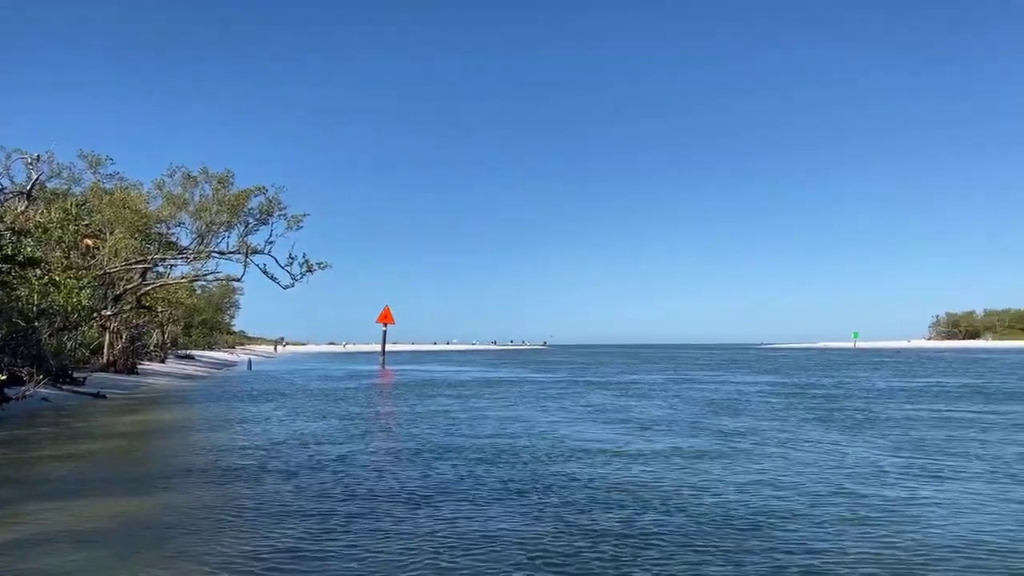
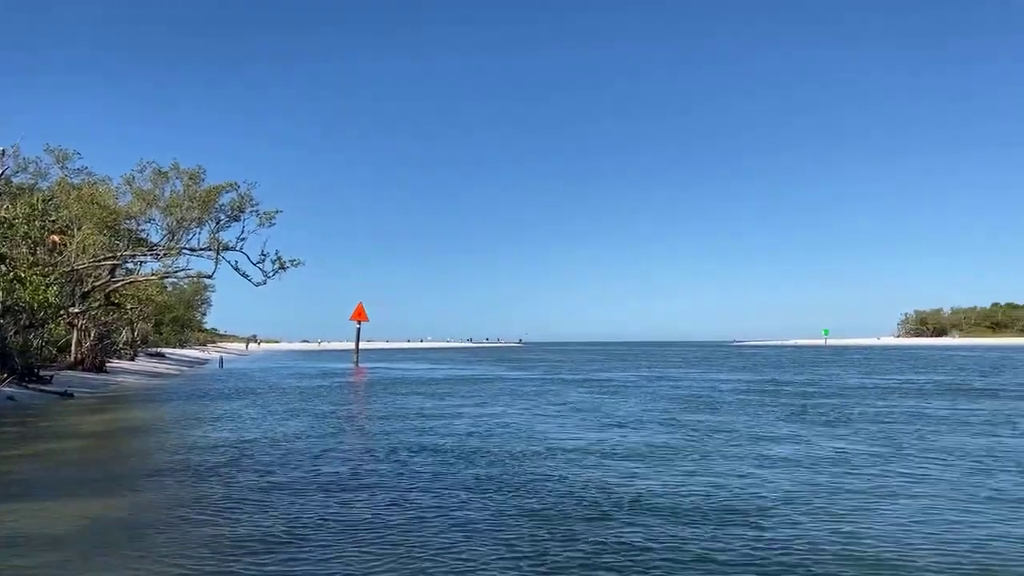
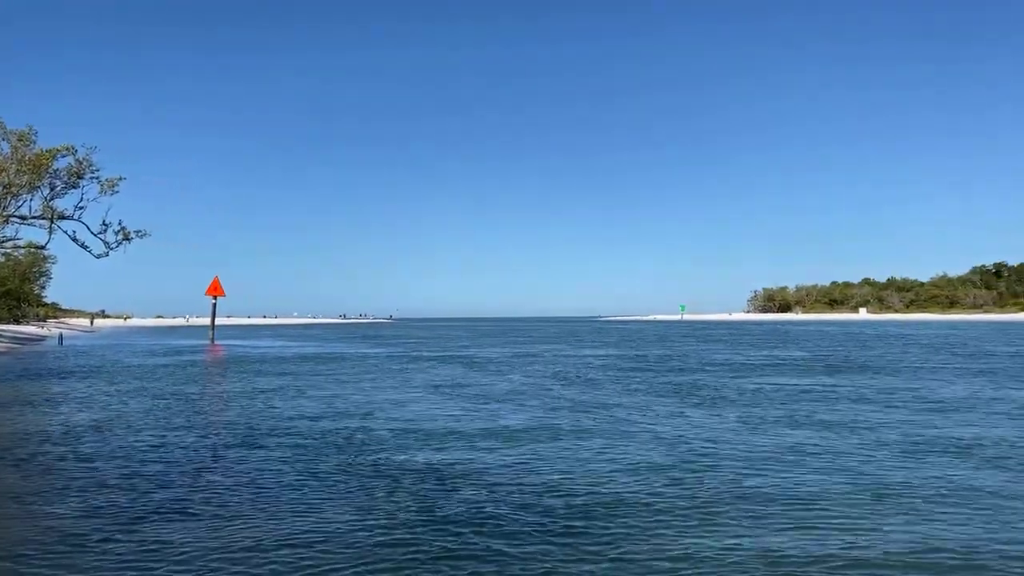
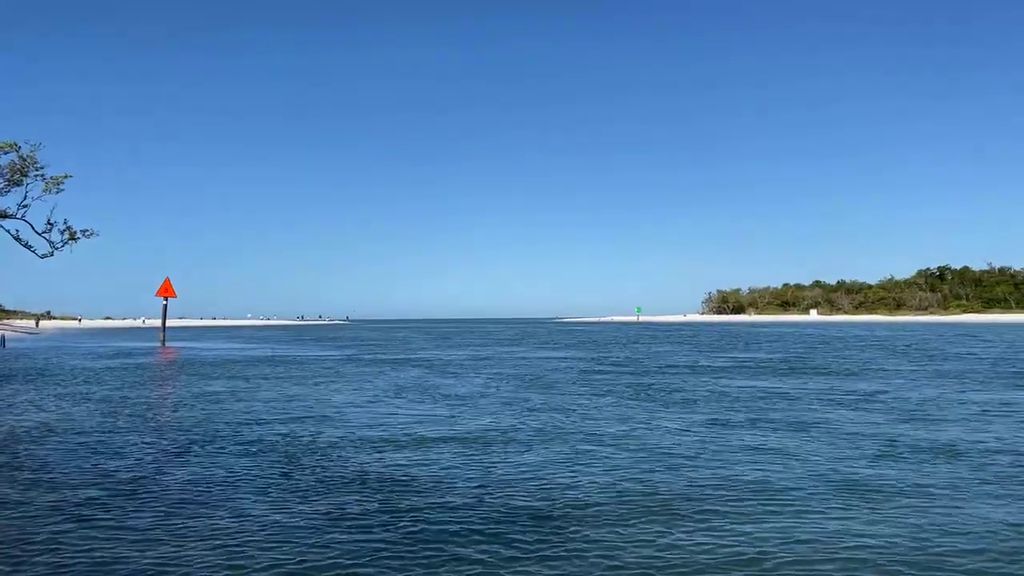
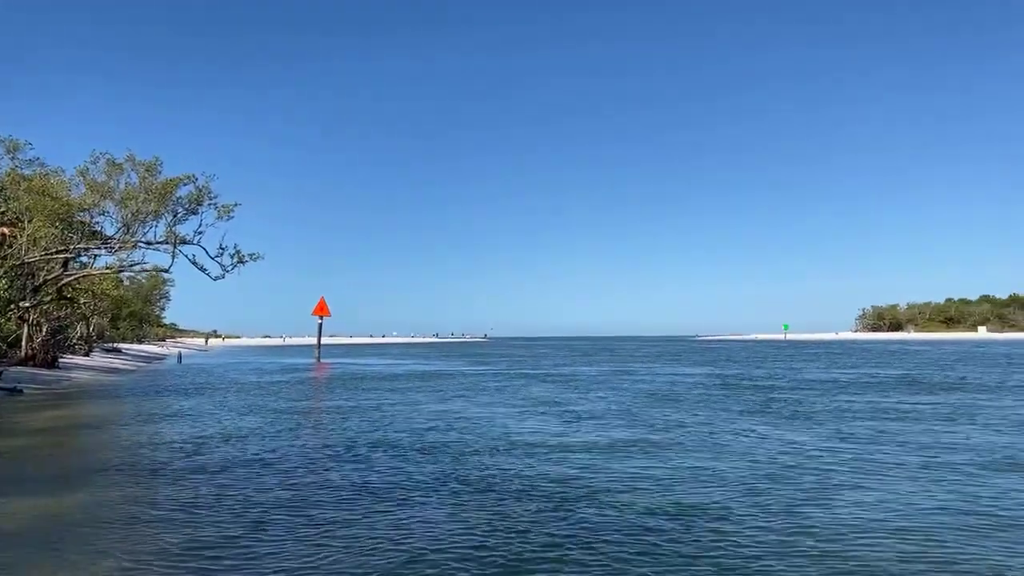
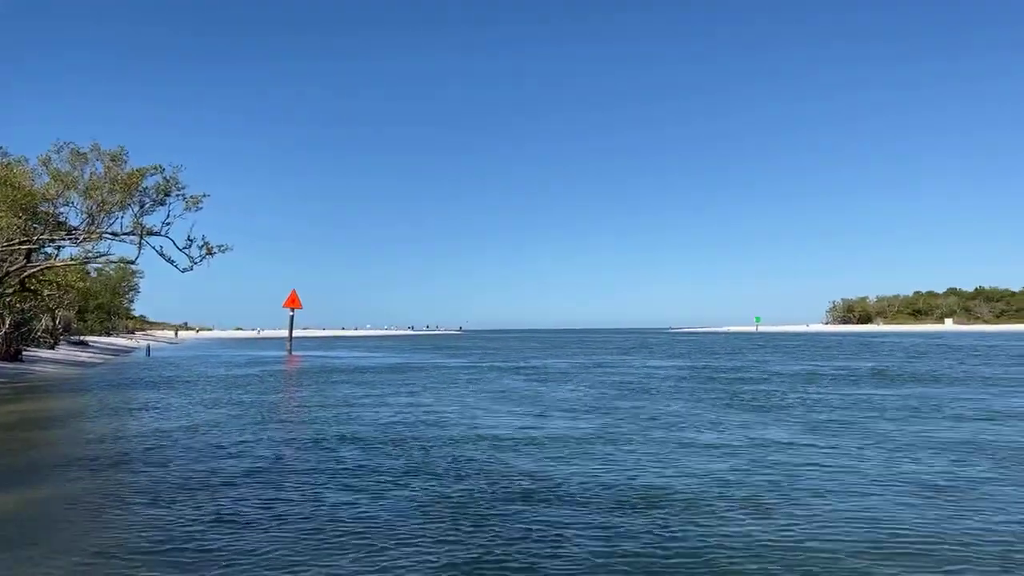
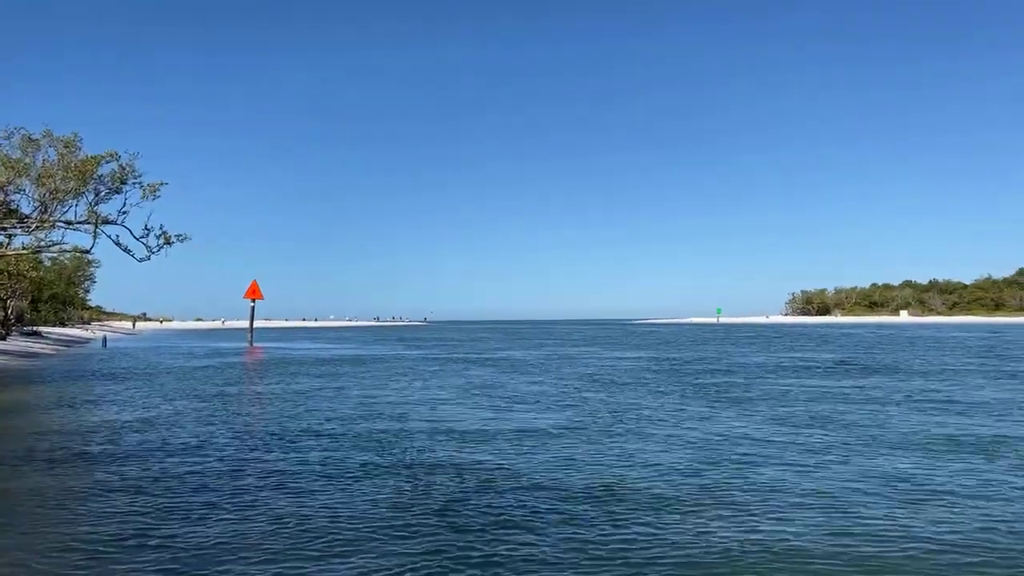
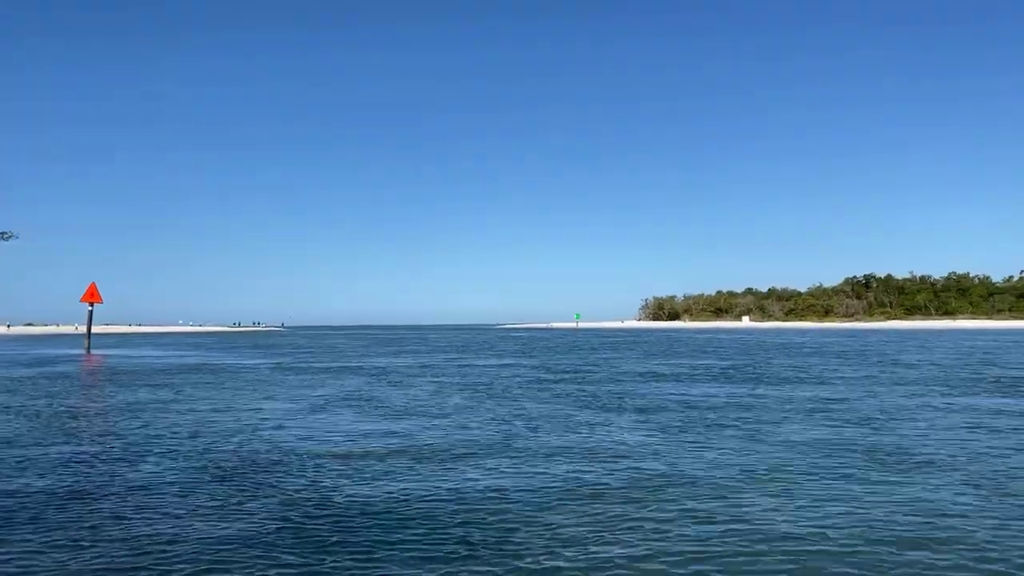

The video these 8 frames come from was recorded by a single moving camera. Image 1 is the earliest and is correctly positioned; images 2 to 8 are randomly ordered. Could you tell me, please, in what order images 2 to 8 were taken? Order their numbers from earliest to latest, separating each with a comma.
2, 5, 6, 7, 3, 4, 8
